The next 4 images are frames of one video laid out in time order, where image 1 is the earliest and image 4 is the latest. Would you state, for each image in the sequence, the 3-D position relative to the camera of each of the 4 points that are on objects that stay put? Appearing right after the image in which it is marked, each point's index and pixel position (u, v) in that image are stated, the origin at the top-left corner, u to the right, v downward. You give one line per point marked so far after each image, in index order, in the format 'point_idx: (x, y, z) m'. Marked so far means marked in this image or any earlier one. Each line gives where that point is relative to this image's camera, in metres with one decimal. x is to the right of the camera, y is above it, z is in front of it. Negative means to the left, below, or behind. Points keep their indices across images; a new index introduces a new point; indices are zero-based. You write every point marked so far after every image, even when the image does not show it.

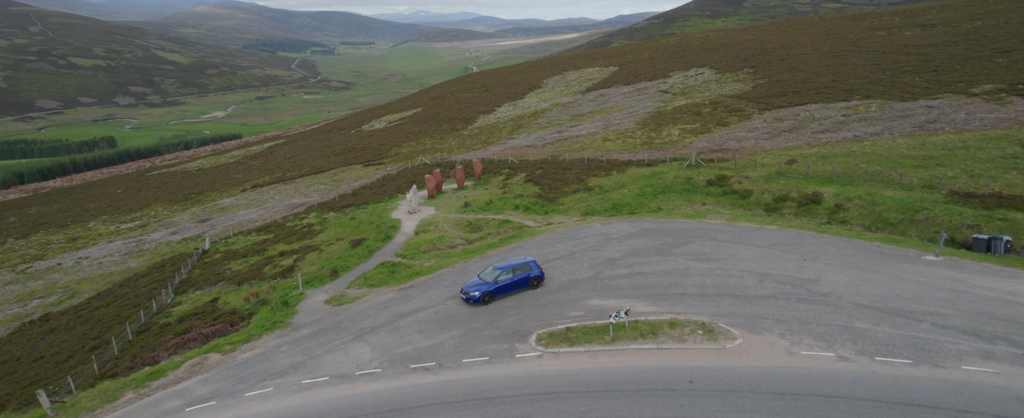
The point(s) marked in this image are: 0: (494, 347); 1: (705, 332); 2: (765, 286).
0: (-0.6, -4.3, +17.0) m
1: (+5.4, -3.5, +15.5) m
2: (+8.3, -2.5, +18.2) m
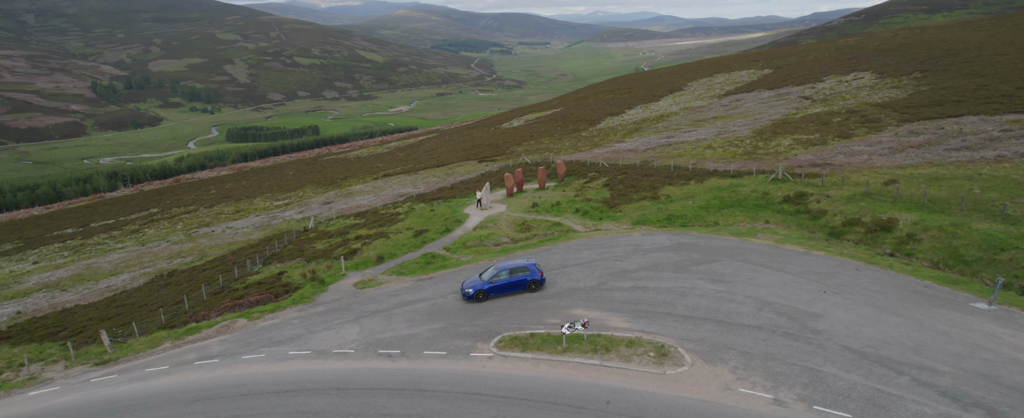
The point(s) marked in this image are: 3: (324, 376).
0: (-1.8, -4.2, +17.3) m
1: (+3.8, -3.8, +14.5) m
2: (+7.3, -3.2, +16.5) m
3: (-5.6, -5.0, +16.7) m
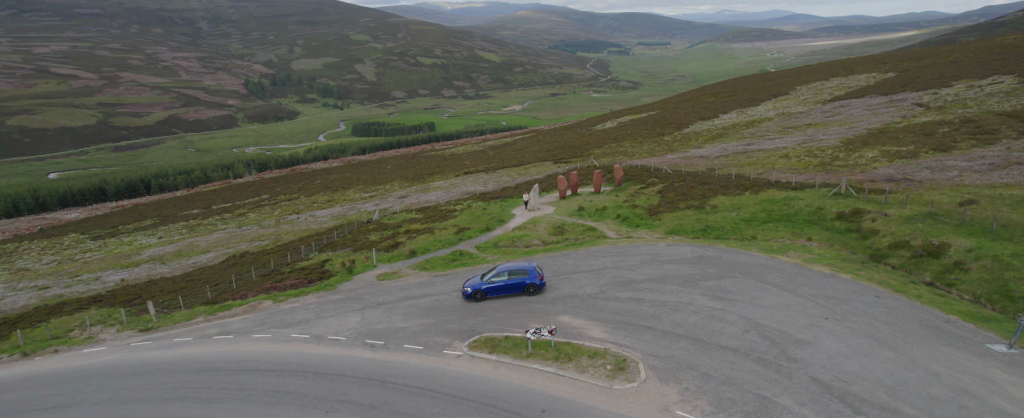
0: (-2.4, -4.2, +17.8) m
1: (+2.6, -4.1, +14.1) m
2: (+6.4, -3.6, +15.5) m
3: (-6.4, -4.8, +17.8) m
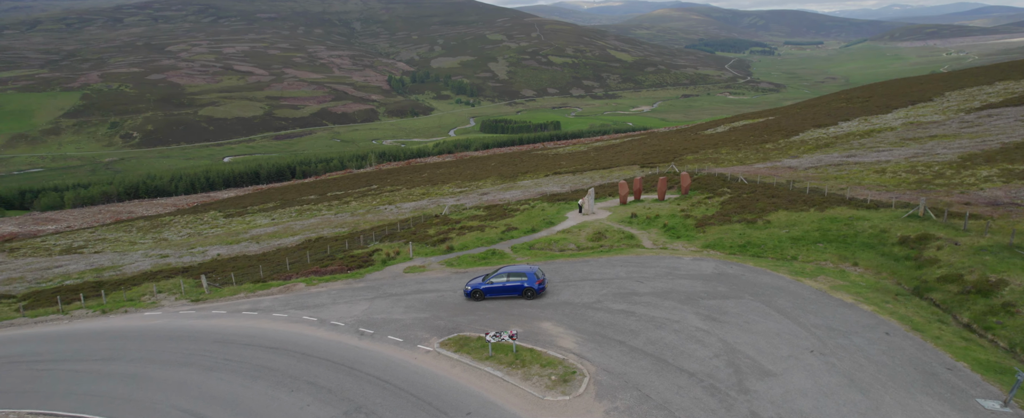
0: (-3.1, -4.2, +18.6) m
1: (+1.1, -4.3, +14.0) m
2: (+5.2, -4.1, +14.7) m
3: (-7.1, -4.6, +19.2) m
